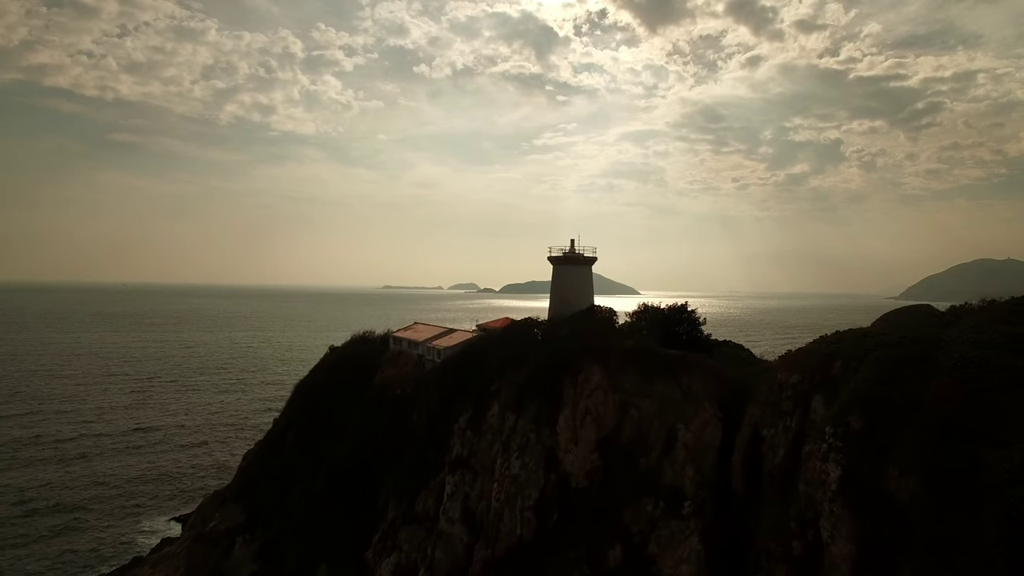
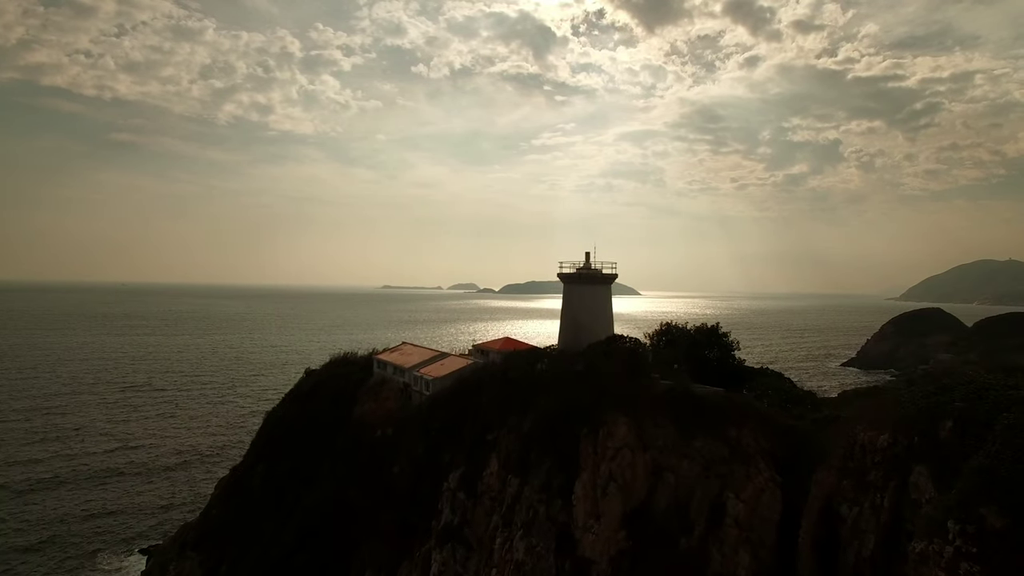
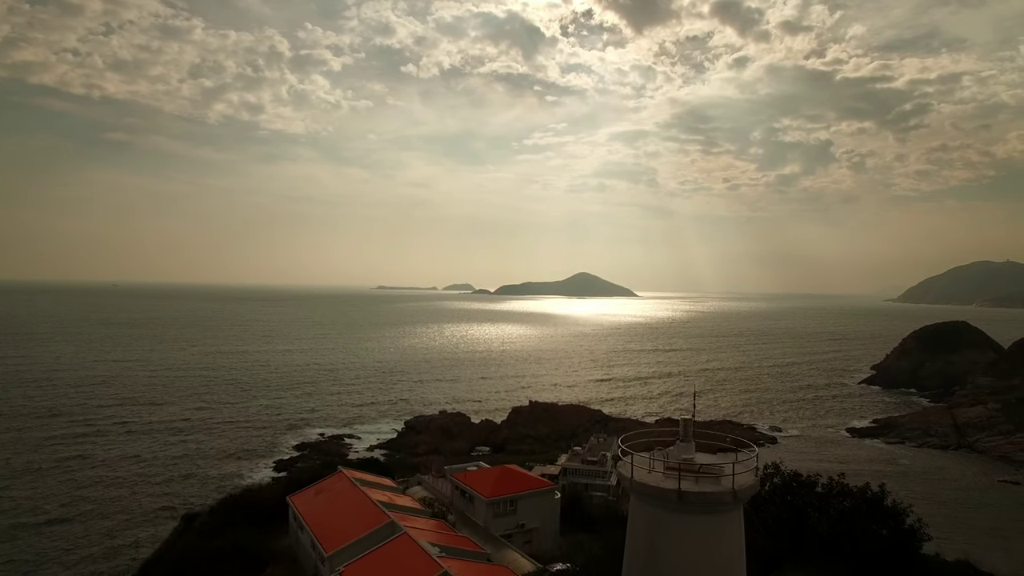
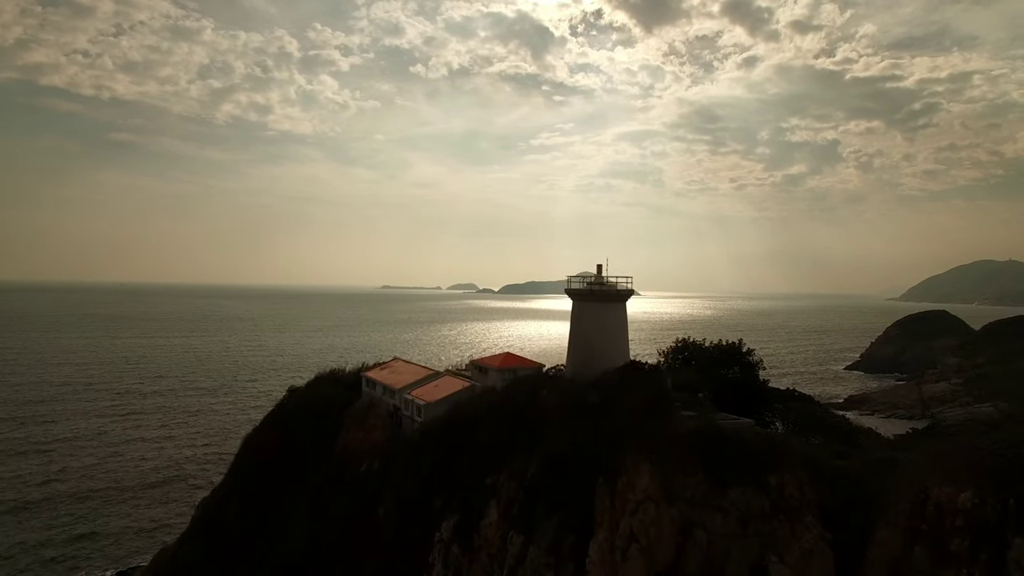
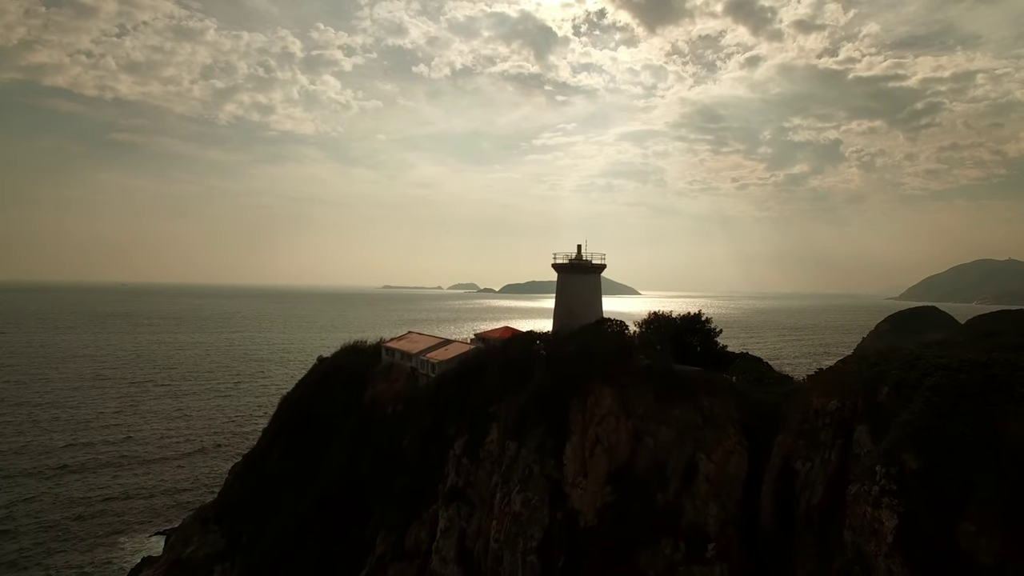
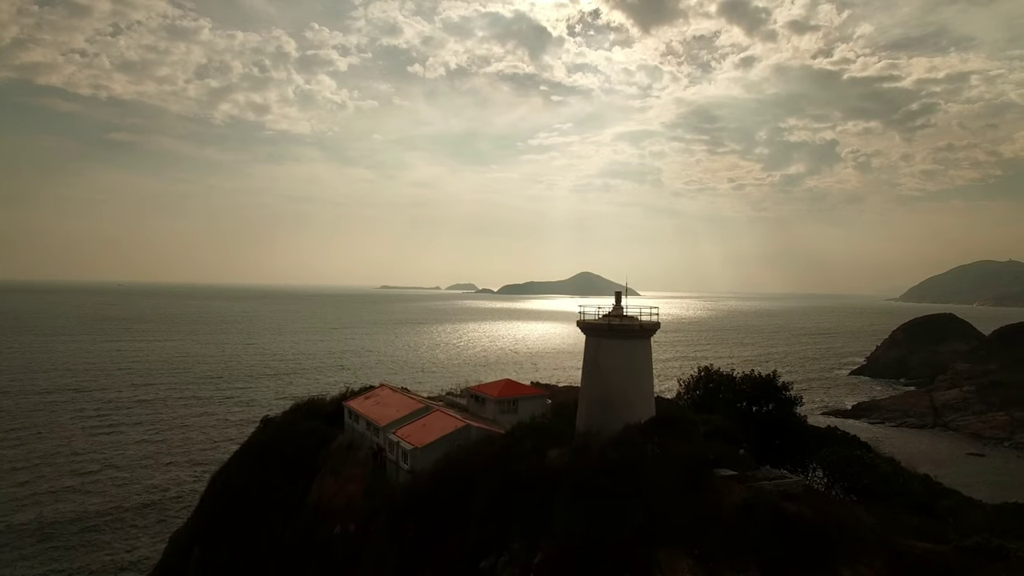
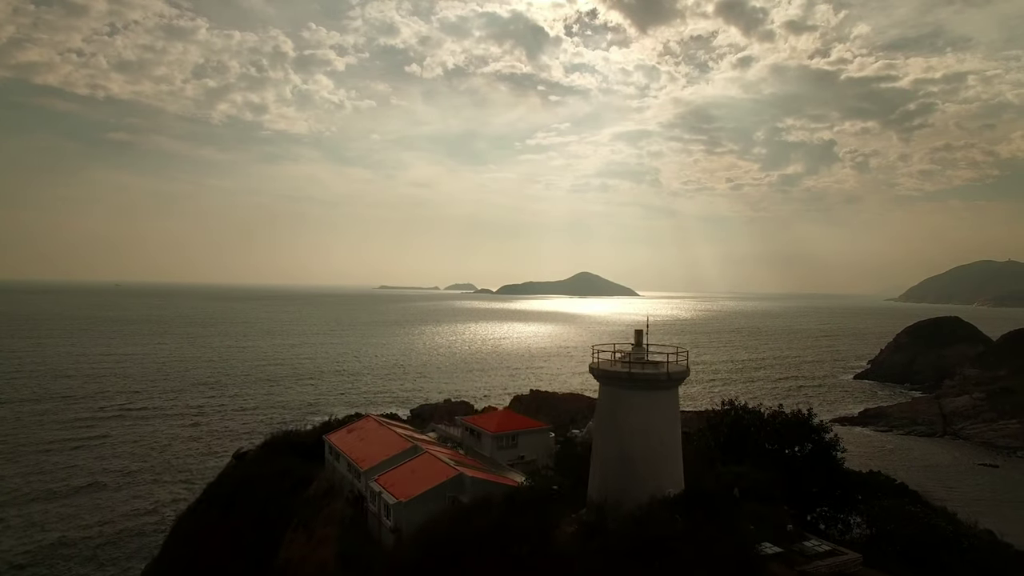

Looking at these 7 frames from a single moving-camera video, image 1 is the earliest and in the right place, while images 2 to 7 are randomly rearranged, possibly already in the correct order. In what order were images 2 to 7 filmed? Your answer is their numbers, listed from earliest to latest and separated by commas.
5, 2, 4, 6, 7, 3
